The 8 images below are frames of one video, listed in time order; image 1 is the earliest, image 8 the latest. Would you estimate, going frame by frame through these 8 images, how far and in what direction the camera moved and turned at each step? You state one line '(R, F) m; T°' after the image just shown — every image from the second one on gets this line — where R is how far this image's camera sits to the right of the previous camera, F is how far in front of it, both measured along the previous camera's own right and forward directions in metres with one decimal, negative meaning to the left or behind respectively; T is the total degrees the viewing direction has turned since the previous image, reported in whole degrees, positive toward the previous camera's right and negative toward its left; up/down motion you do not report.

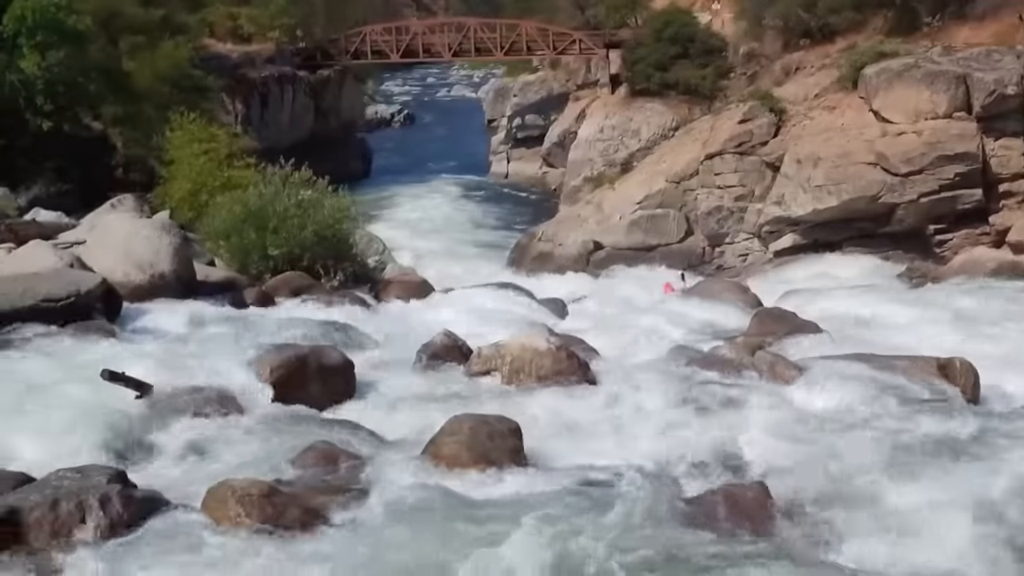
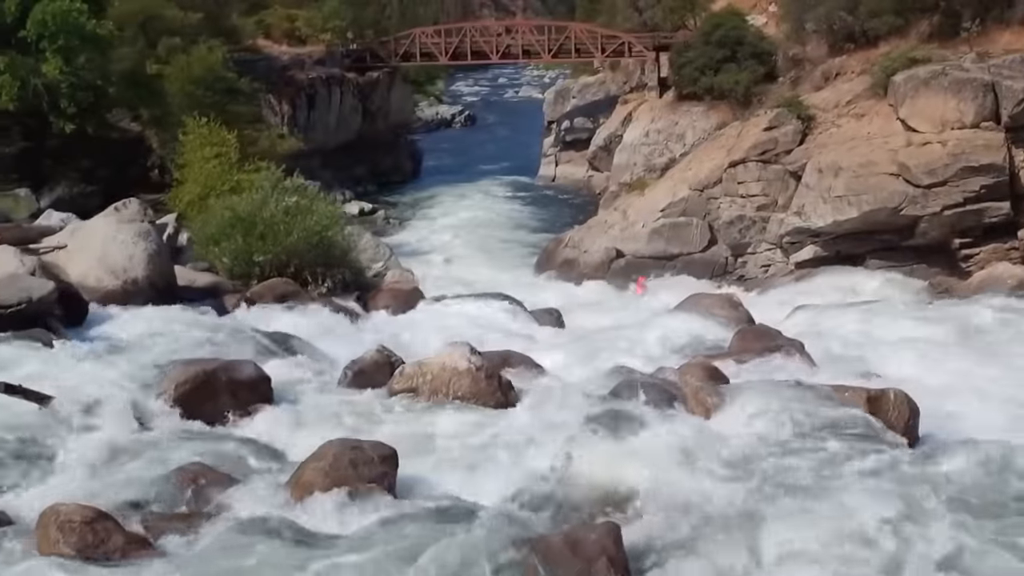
(+1.7, +0.3) m; -4°
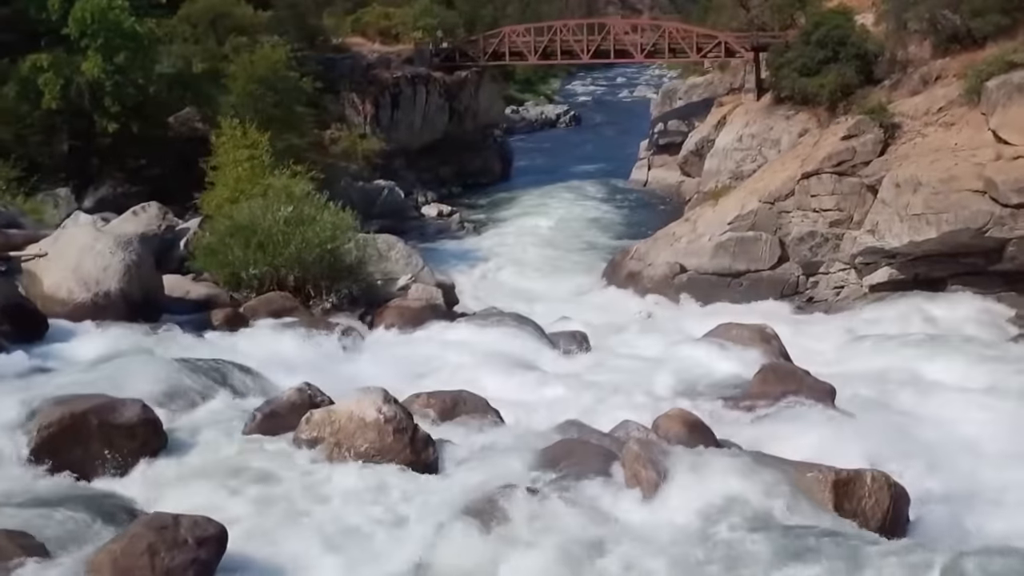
(+1.9, +1.7) m; -6°
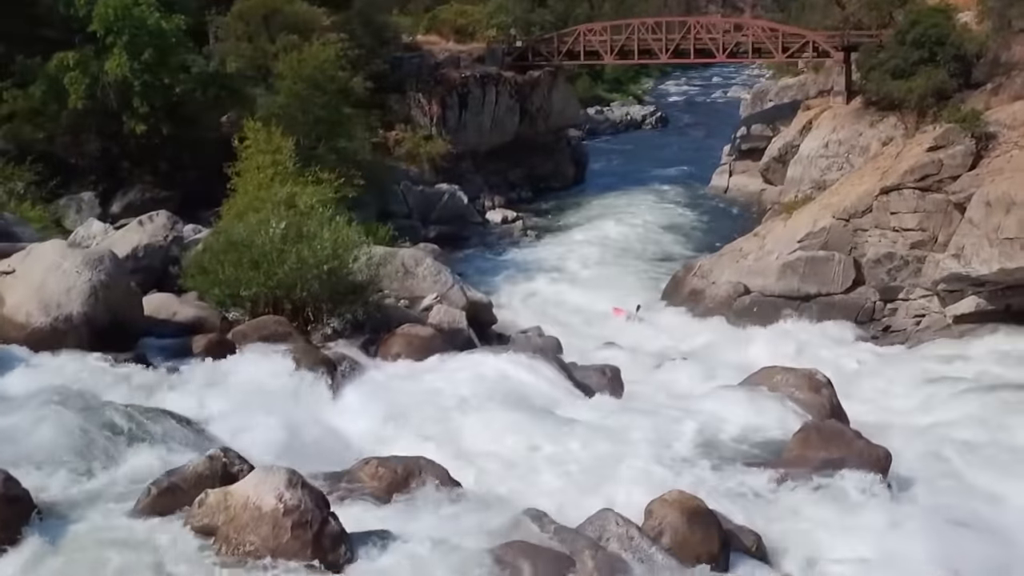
(+1.2, +2.1) m; -5°
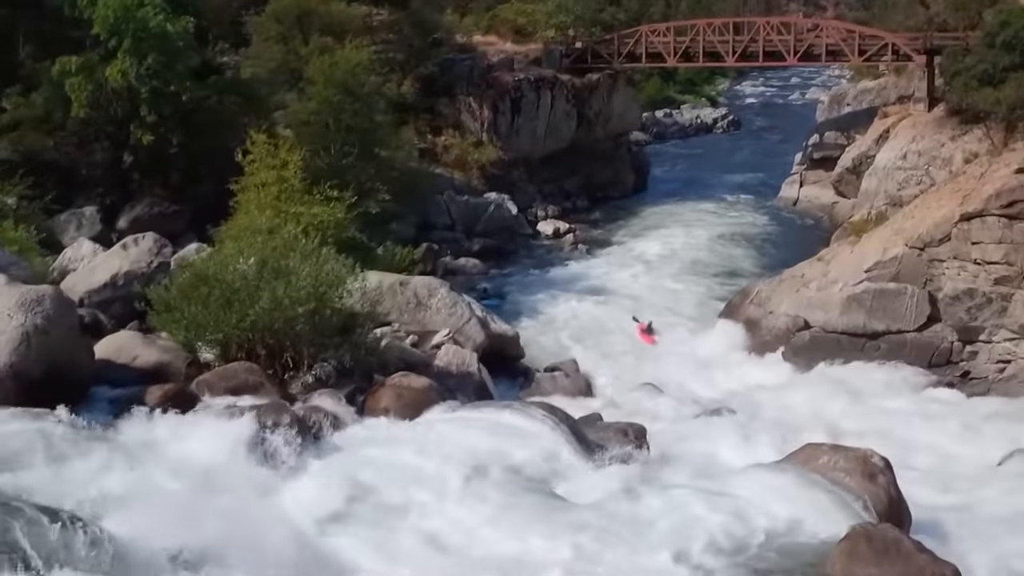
(+0.9, +2.4) m; -4°
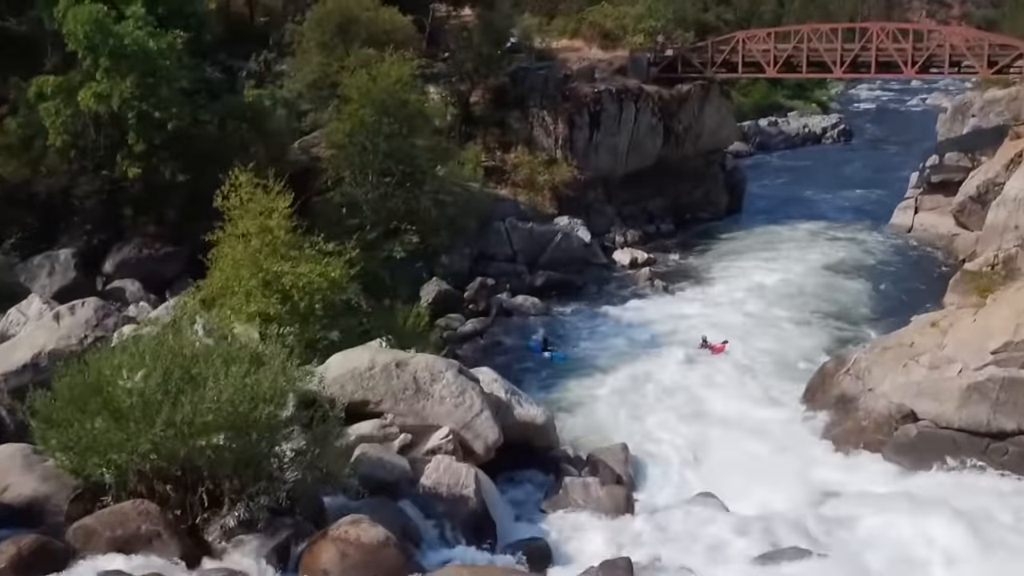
(+1.2, +4.1) m; -6°
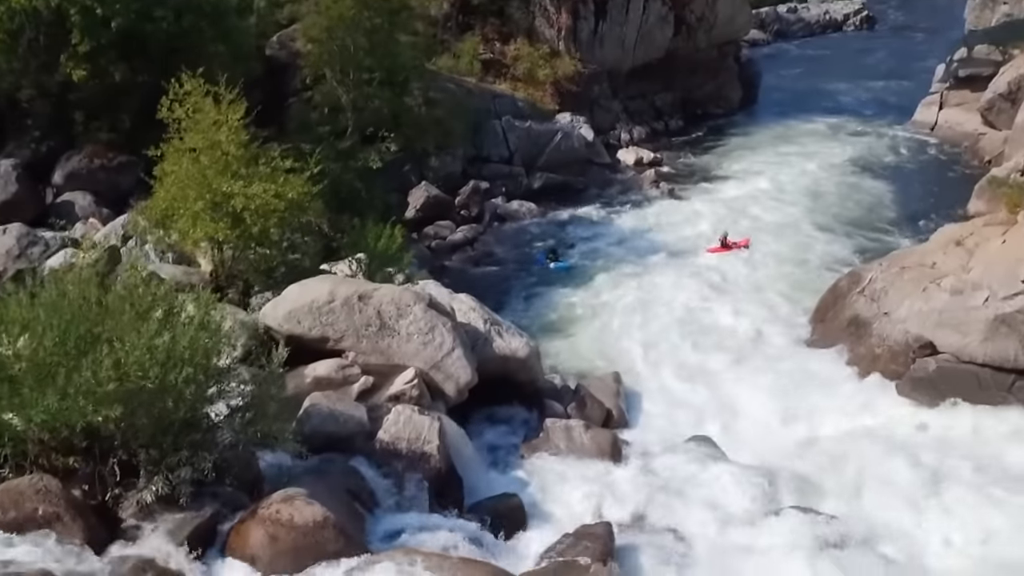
(+0.5, +1.8) m; -1°
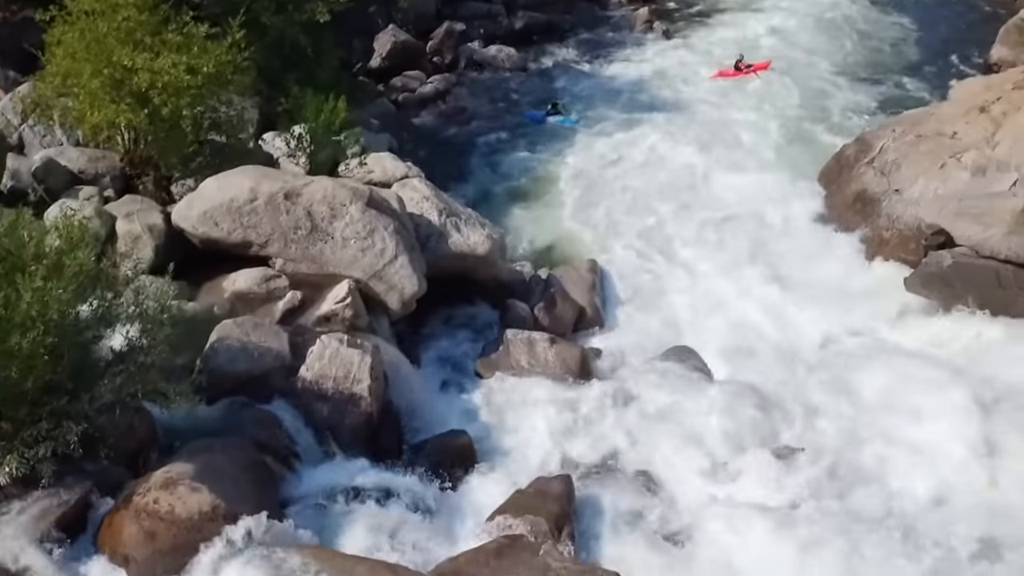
(+0.5, +2.1) m; 0°
